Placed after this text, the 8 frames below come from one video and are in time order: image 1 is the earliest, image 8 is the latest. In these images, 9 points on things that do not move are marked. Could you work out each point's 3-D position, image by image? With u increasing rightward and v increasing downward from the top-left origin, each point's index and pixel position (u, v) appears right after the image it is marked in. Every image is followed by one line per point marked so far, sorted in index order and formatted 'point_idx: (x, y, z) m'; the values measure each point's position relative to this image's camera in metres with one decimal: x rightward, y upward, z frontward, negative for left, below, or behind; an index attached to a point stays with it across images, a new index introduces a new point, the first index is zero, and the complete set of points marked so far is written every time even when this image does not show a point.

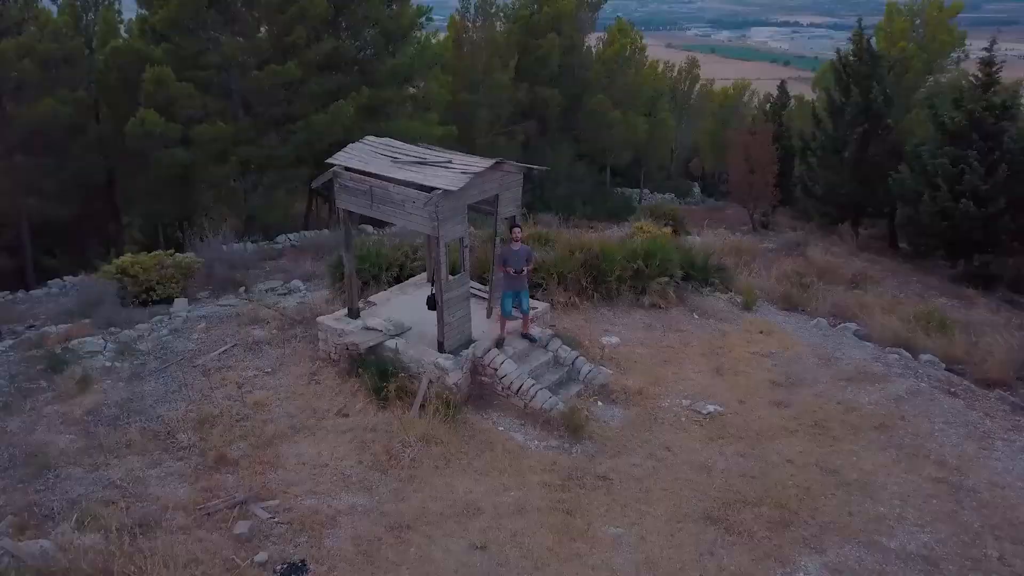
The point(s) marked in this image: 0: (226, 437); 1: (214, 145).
0: (-2.0, -1.0, +5.7) m
1: (-4.2, +2.0, +11.5) m
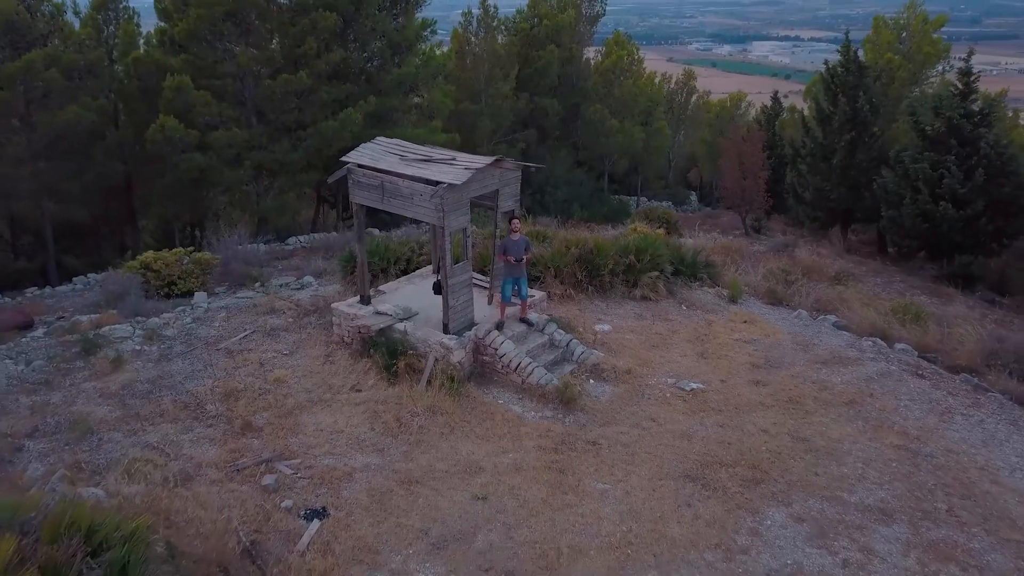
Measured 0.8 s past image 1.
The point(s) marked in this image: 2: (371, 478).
0: (-2.0, -0.9, +6.2) m
1: (-4.2, +2.0, +12.1) m
2: (-0.9, -1.2, +5.3) m
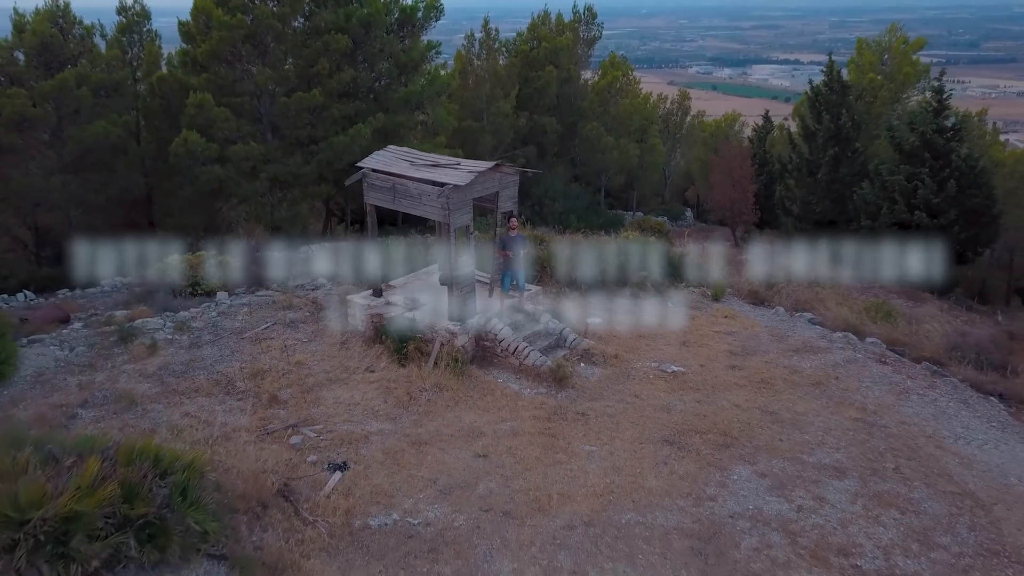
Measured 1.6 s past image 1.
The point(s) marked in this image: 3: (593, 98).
0: (-2.0, -0.8, +6.9) m
1: (-4.2, +2.0, +12.9) m
2: (-0.9, -1.1, +6.1) m
3: (+1.8, +4.3, +18.5) m
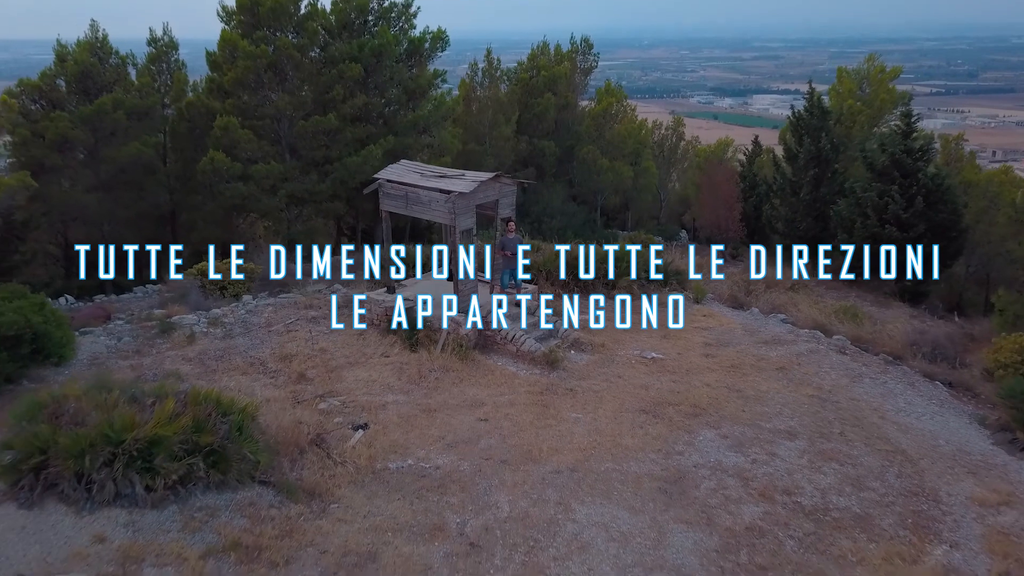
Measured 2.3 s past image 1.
0: (-2.0, -0.7, +7.9) m
1: (-4.2, +1.8, +14.0) m
2: (-0.9, -1.0, +7.0) m
3: (+1.8, +3.9, +19.6) m
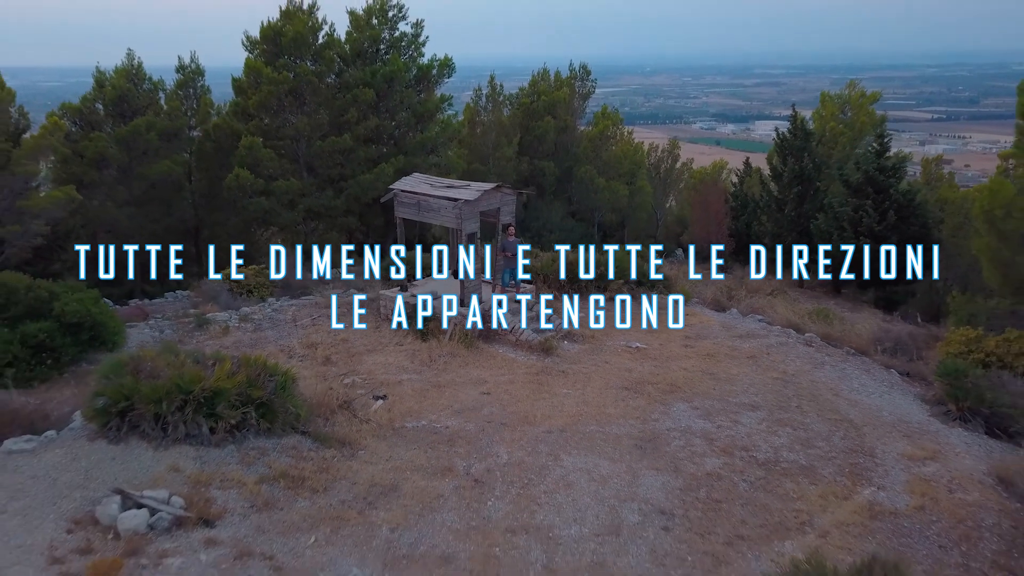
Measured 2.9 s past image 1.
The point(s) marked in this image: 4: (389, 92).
0: (-2.0, -0.7, +9.0) m
1: (-4.2, +1.7, +15.2) m
2: (-1.0, -0.9, +8.1) m
3: (+1.9, +3.6, +20.8) m
4: (-2.4, +3.9, +16.2) m
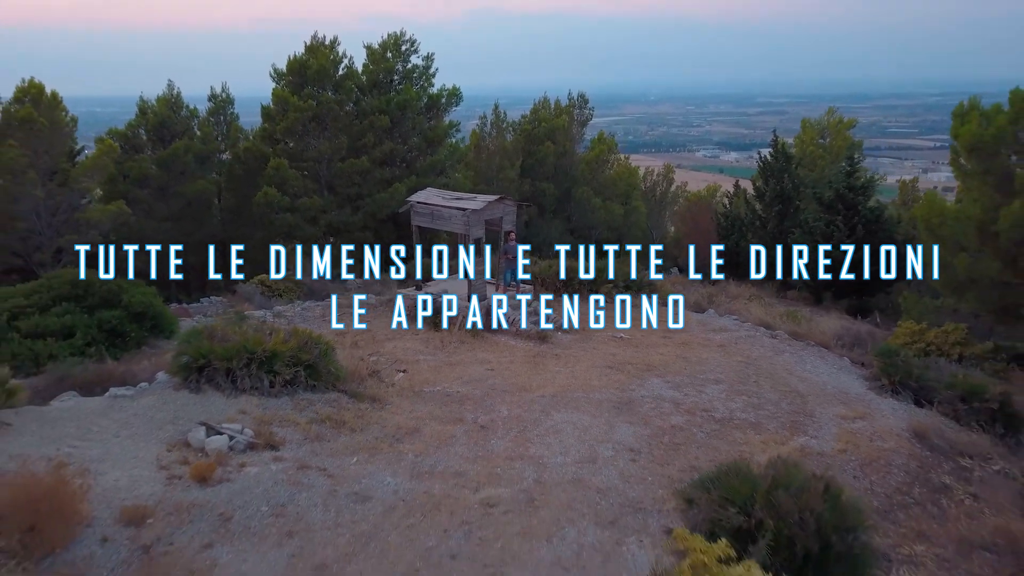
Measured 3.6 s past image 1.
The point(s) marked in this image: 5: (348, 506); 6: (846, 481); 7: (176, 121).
0: (-2.0, -0.6, +10.4) m
1: (-4.1, +1.5, +16.7) m
2: (-1.0, -0.9, +9.5) m
3: (+2.0, +3.3, +22.3) m
4: (-2.4, +3.7, +17.8) m
5: (-1.1, -1.5, +5.6) m
6: (+2.8, -1.6, +6.9) m
7: (-6.9, +3.4, +16.8) m
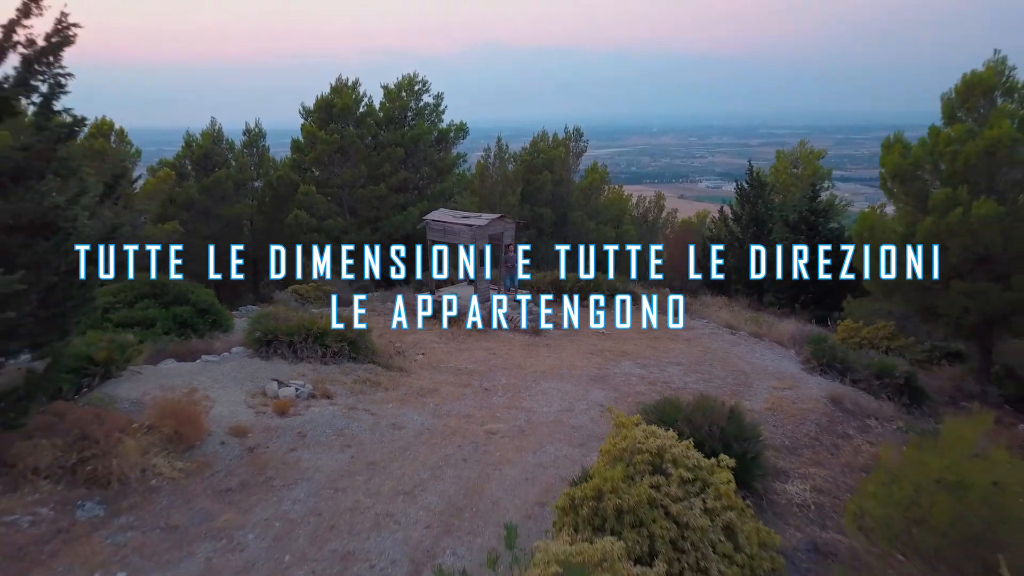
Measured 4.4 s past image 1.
0: (-2.0, -0.7, +12.5) m
1: (-4.1, +1.3, +18.9) m
2: (-1.0, -0.9, +11.6) m
3: (+2.0, +2.8, +24.6) m
4: (-2.4, +3.4, +20.1) m
5: (-1.2, -1.3, +7.7) m
6: (+2.8, -1.5, +8.9) m
7: (-6.9, +3.1, +19.0) m
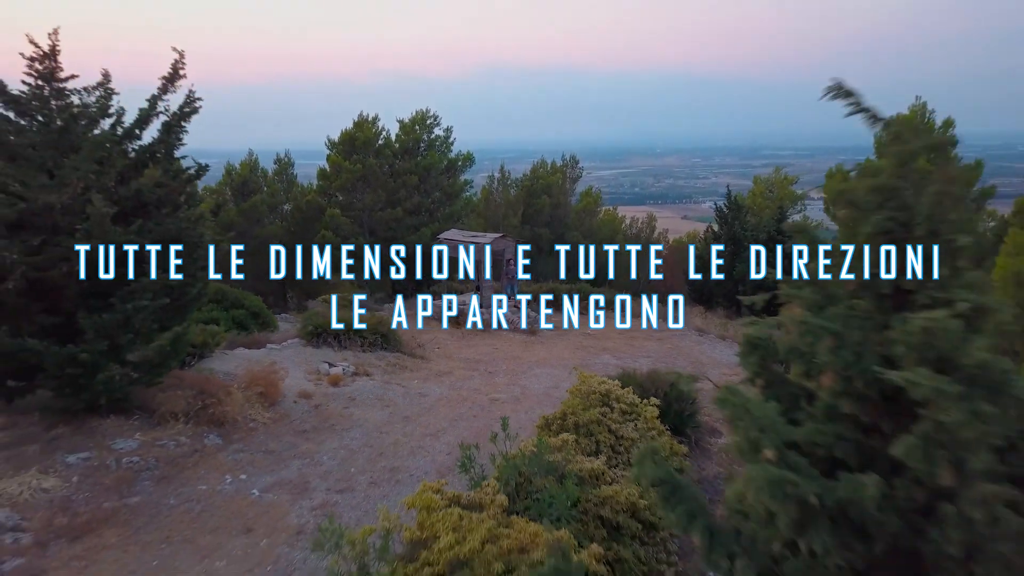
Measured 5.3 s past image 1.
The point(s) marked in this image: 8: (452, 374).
0: (-2.0, -0.8, +15.0) m
1: (-4.1, +1.0, +21.4) m
2: (-1.0, -1.0, +14.0) m
3: (+2.1, +2.4, +27.1) m
4: (-2.3, +3.0, +22.6) m
5: (-1.2, -1.4, +10.1) m
6: (+2.7, -1.6, +11.3) m
7: (-6.8, +2.8, +21.6) m
8: (-0.8, -1.2, +11.6) m
